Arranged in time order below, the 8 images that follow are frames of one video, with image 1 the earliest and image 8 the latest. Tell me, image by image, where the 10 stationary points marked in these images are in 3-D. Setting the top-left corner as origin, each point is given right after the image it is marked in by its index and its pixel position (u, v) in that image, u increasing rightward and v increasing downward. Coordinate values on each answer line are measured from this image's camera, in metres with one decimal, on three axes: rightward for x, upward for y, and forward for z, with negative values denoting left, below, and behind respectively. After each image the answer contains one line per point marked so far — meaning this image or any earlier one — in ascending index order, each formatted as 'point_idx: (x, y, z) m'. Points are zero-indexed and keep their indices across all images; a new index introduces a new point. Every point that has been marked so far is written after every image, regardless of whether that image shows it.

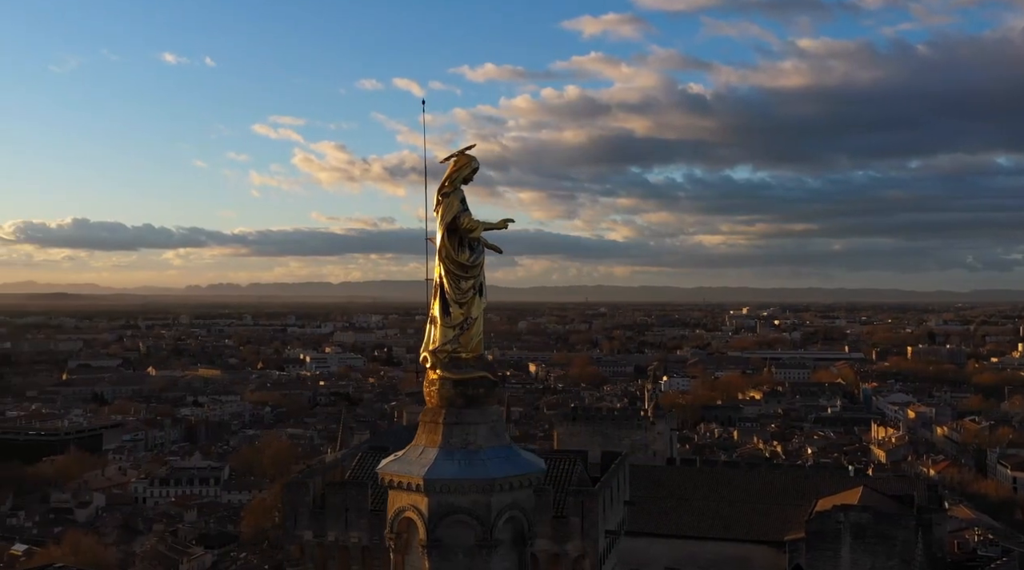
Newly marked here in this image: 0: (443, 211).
0: (-0.5, +0.6, +7.9) m
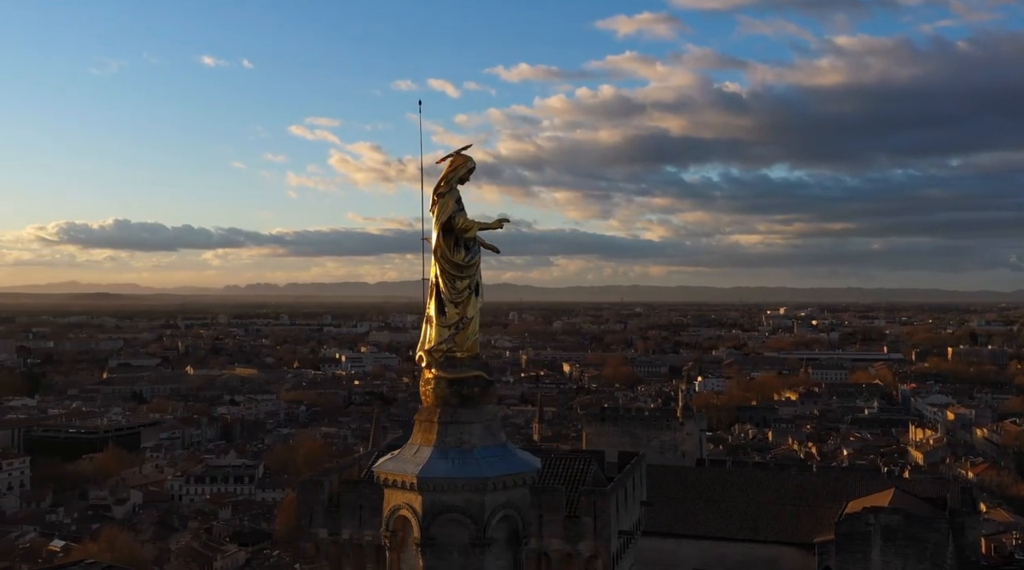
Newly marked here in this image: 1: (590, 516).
0: (-0.6, +0.6, +8.0) m
1: (+1.0, -2.9, +13.3) m
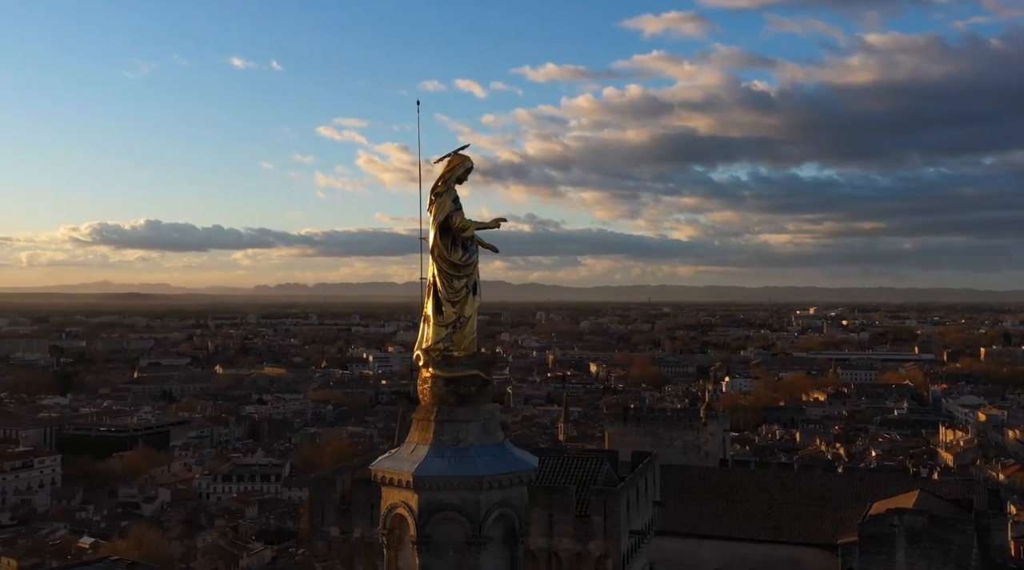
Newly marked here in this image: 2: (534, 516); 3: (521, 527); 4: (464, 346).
0: (-0.6, +0.6, +8.0) m
1: (+1.1, -2.9, +13.3) m
2: (+0.3, -2.9, +13.4) m
3: (+0.1, -1.8, +7.9) m
4: (-0.4, -0.5, +8.0) m
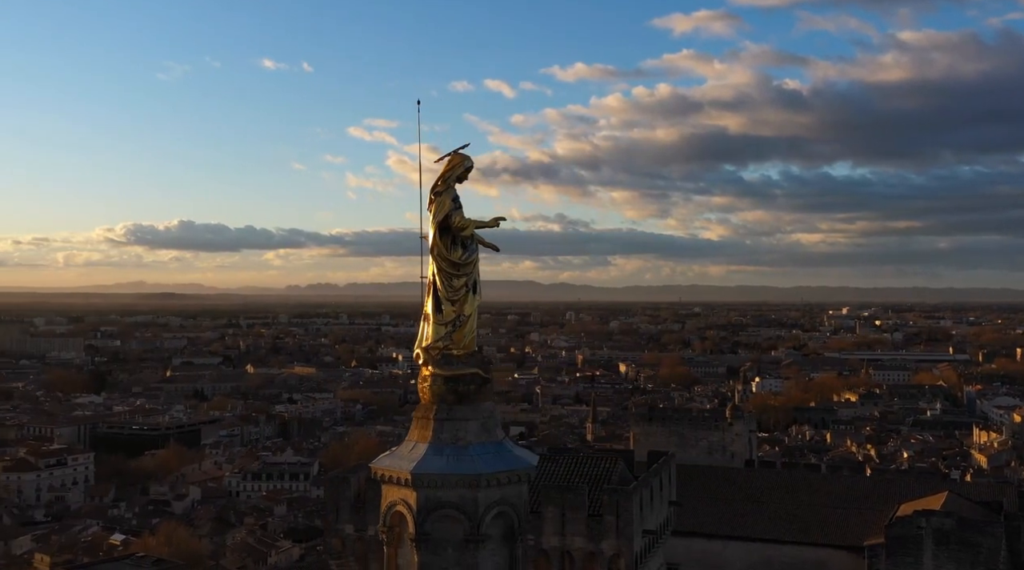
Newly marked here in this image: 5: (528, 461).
0: (-0.6, +0.6, +8.0) m
1: (+1.3, -2.9, +13.3) m
2: (+0.4, -2.9, +13.5) m
3: (+0.1, -1.8, +7.9) m
4: (-0.4, -0.4, +8.0) m
5: (+0.1, -1.3, +8.0) m
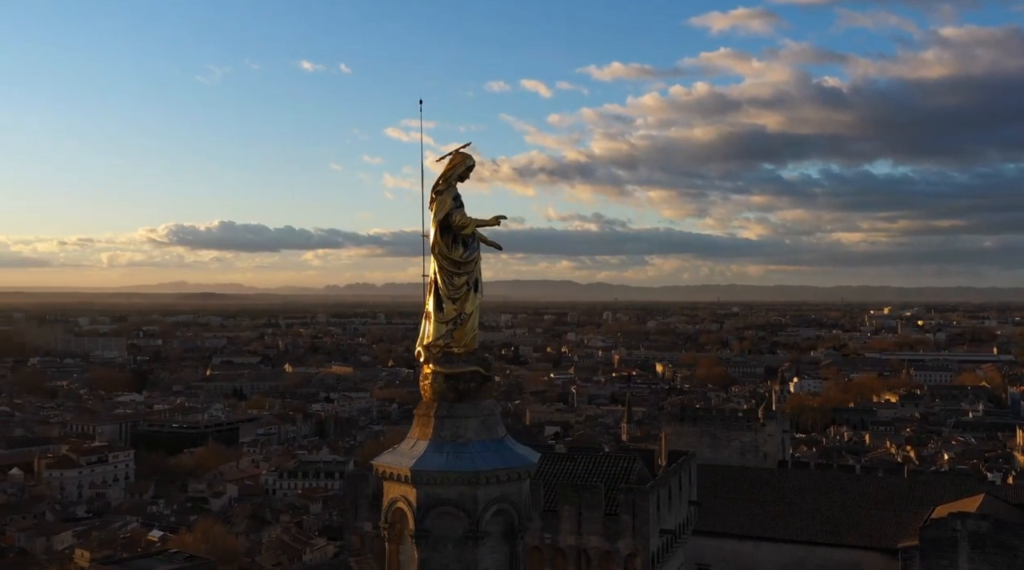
0: (-0.6, +0.6, +8.1) m
1: (+1.5, -2.8, +13.3) m
2: (+0.6, -2.9, +13.5) m
3: (+0.1, -1.8, +7.9) m
4: (-0.4, -0.4, +8.0) m
5: (+0.1, -1.3, +8.0) m
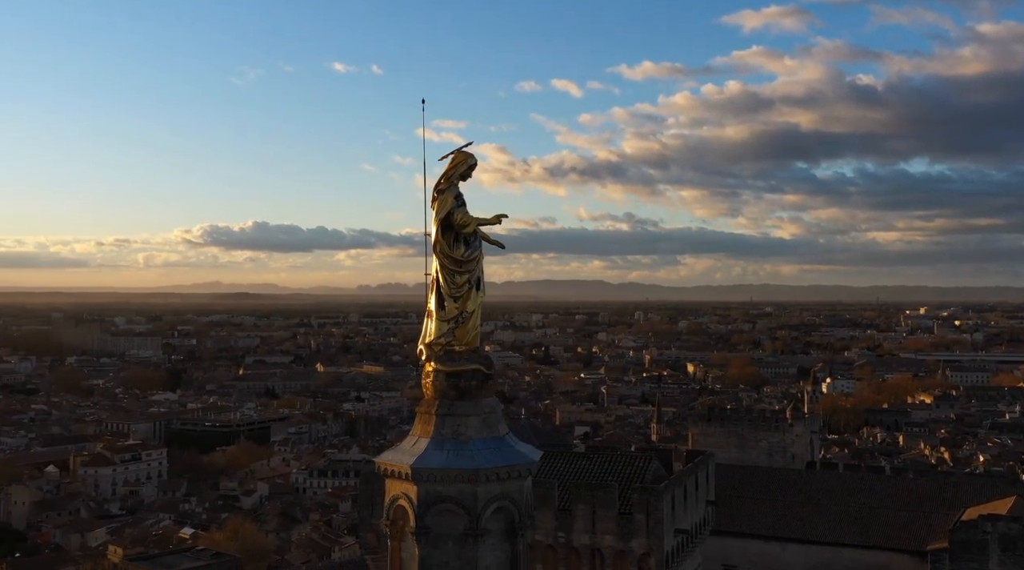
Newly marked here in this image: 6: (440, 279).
0: (-0.6, +0.6, +8.1) m
1: (+1.6, -2.8, +13.2) m
2: (+0.8, -2.9, +13.5) m
3: (+0.1, -1.8, +7.9) m
4: (-0.4, -0.4, +8.1) m
5: (+0.1, -1.3, +8.0) m
6: (-0.6, 0.0, +8.1) m
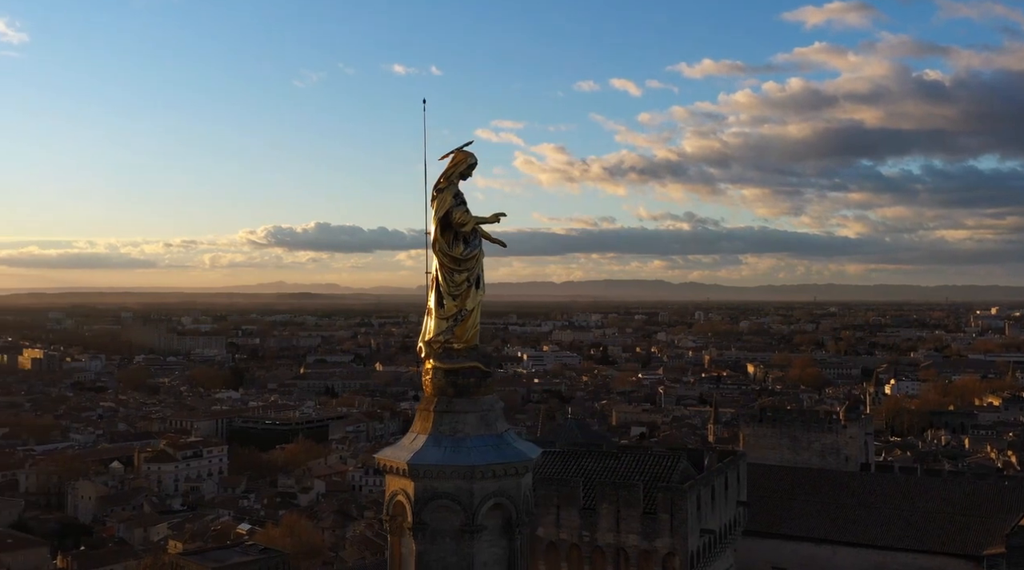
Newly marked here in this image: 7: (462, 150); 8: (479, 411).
0: (-0.6, +0.6, +8.2) m
1: (+1.9, -2.8, +13.2) m
2: (+1.1, -2.9, +13.5) m
3: (0.0, -1.7, +8.0) m
4: (-0.4, -0.4, +8.1) m
5: (+0.1, -1.3, +8.1) m
6: (-0.6, +0.1, +8.2) m
7: (-0.4, +1.1, +8.3) m
8: (-0.2, -1.0, +8.1) m
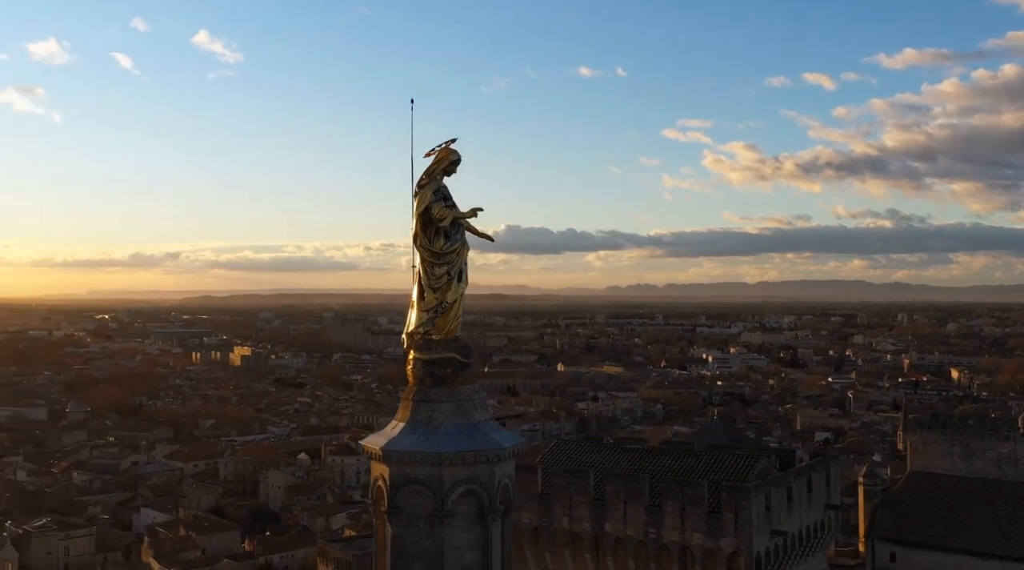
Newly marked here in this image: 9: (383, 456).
0: (-0.7, +0.7, +8.5) m
1: (+2.7, -2.8, +12.9) m
2: (+1.9, -2.8, +13.3) m
3: (-0.2, -1.7, +8.1) m
4: (-0.5, -0.4, +8.4) m
5: (-0.1, -1.2, +8.2) m
6: (-0.7, +0.1, +8.5) m
7: (-0.5, +1.1, +8.6) m
8: (-0.4, -0.9, +8.3) m
9: (-1.0, -1.3, +8.1) m
